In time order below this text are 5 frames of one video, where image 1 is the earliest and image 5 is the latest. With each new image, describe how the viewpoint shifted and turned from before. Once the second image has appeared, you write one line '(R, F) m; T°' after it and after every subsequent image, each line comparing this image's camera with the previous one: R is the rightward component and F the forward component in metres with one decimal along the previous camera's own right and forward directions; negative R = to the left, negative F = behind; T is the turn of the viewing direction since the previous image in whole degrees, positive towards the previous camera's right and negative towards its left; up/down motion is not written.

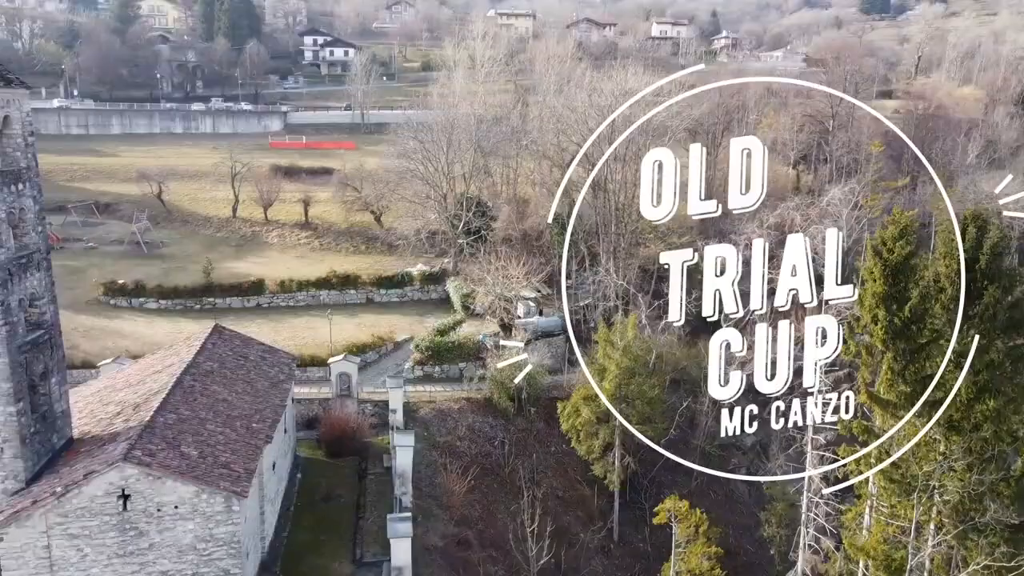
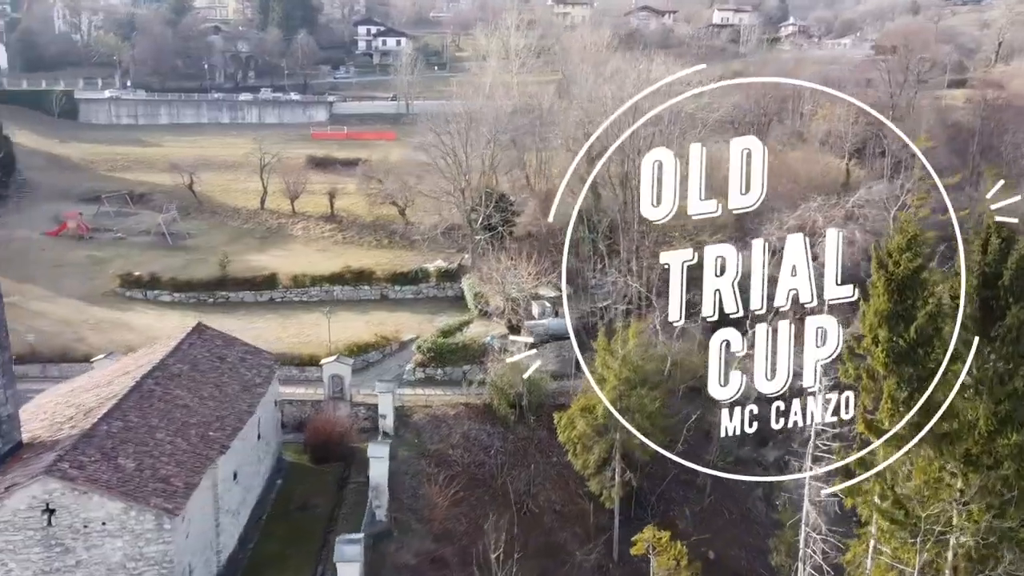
(+0.9, +0.6) m; -4°
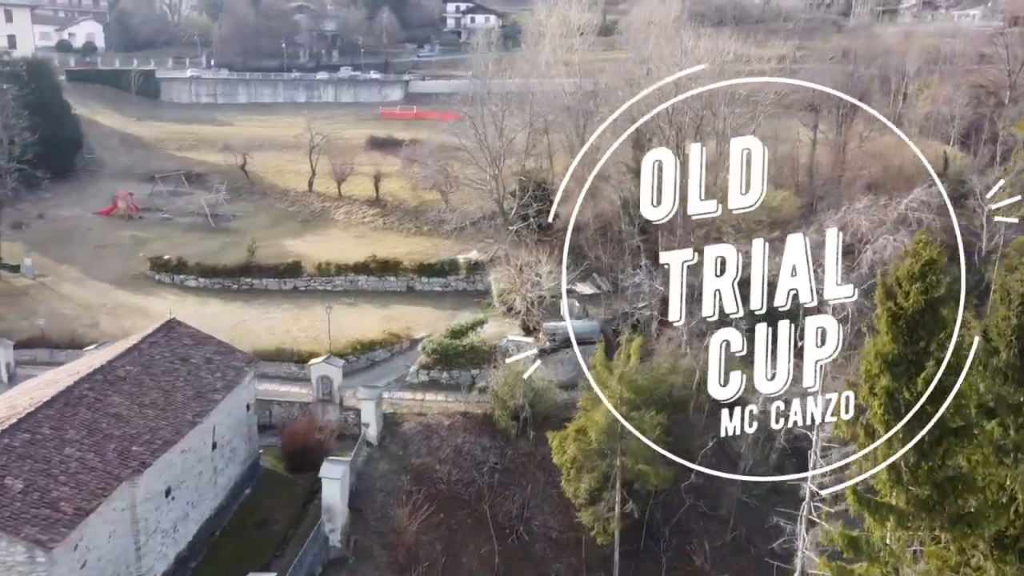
(+1.3, +1.1) m; -7°
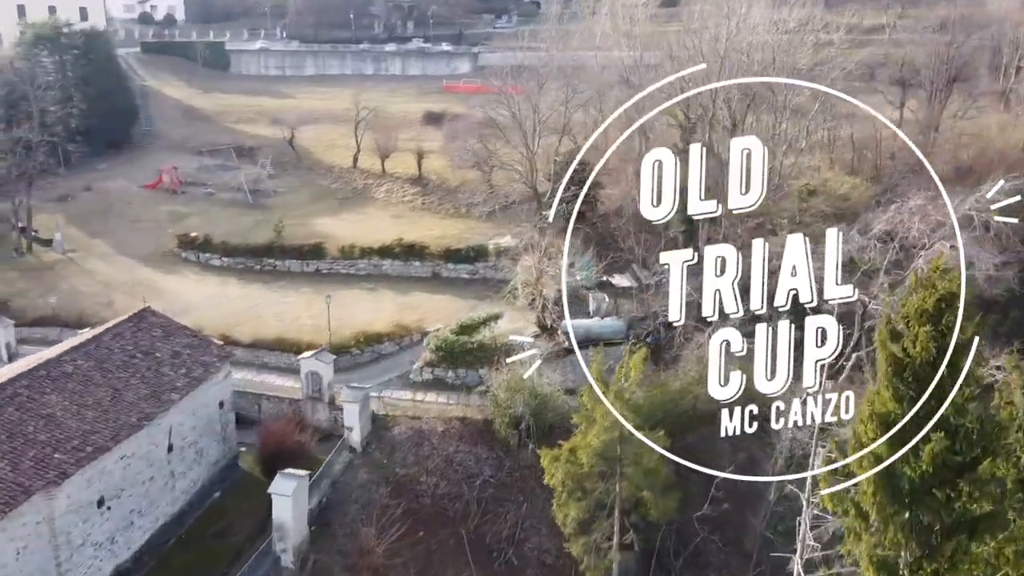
(+1.0, +1.1) m; -6°
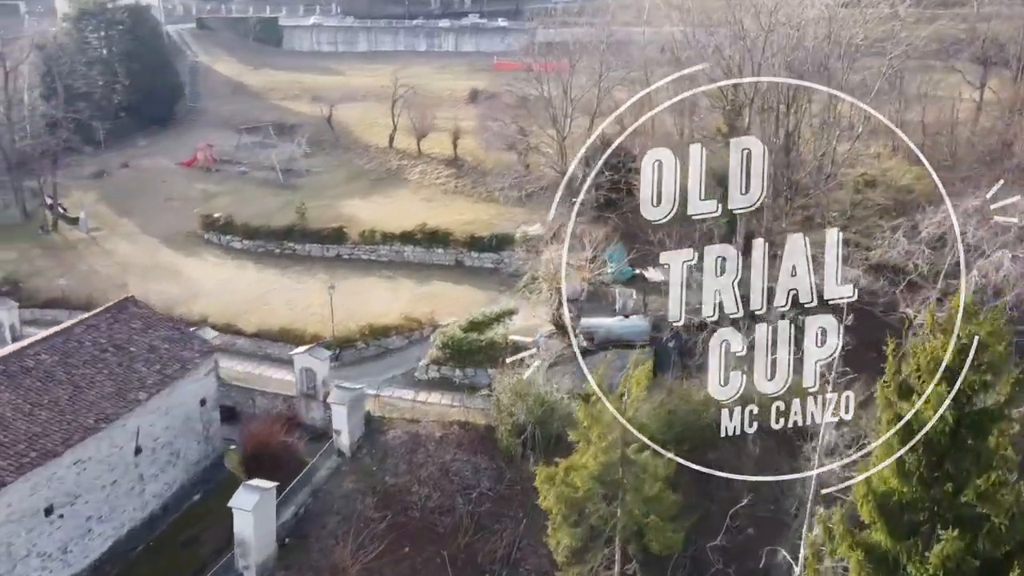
(+0.7, +0.8) m; -5°
